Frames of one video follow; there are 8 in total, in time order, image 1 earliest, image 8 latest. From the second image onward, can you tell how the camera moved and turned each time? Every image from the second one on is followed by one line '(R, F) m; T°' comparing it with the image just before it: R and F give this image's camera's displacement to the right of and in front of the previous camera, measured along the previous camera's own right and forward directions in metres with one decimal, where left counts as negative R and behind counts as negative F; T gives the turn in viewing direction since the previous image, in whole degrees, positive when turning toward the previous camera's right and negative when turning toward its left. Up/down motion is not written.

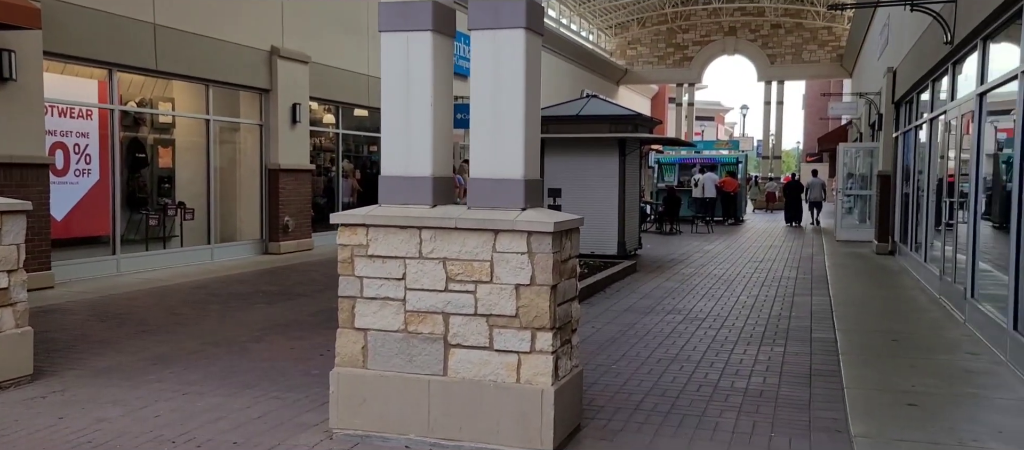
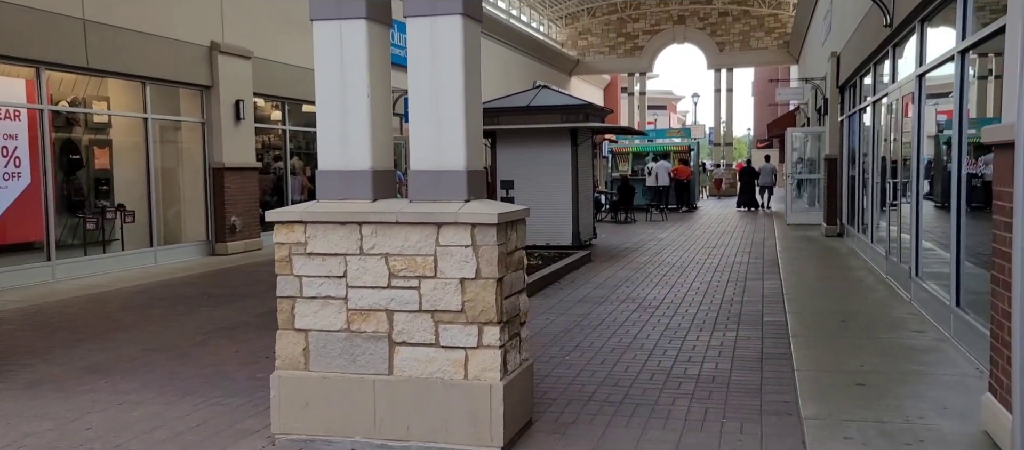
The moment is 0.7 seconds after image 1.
(+0.1, +0.1) m; +3°
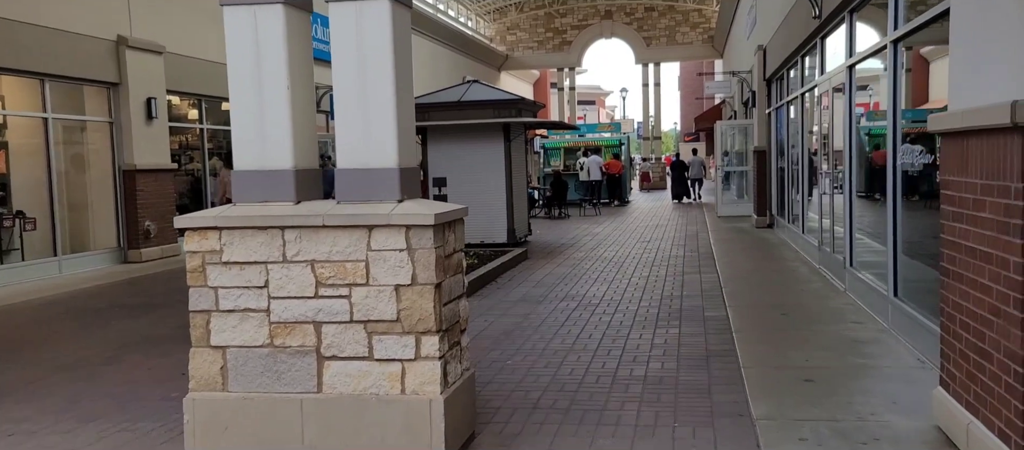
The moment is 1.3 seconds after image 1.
(0.0, +0.3) m; +5°
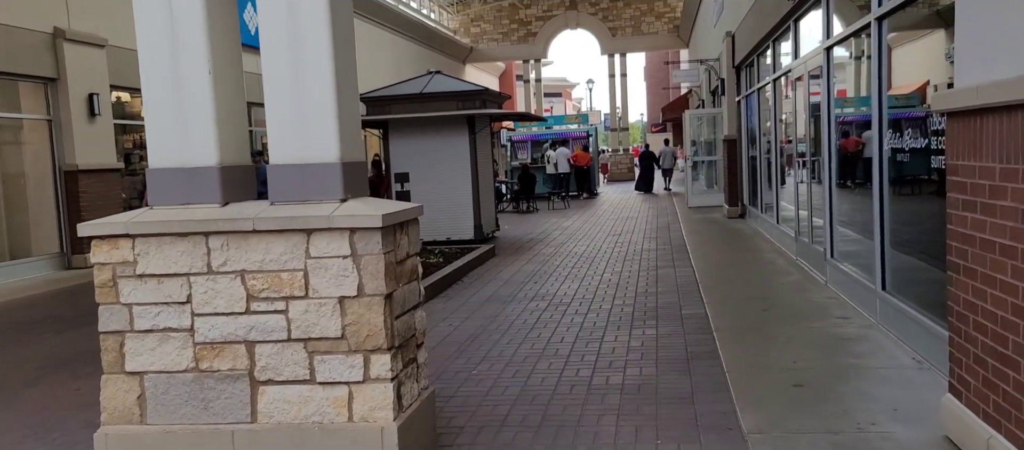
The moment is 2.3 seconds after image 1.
(0.0, +0.5) m; +2°
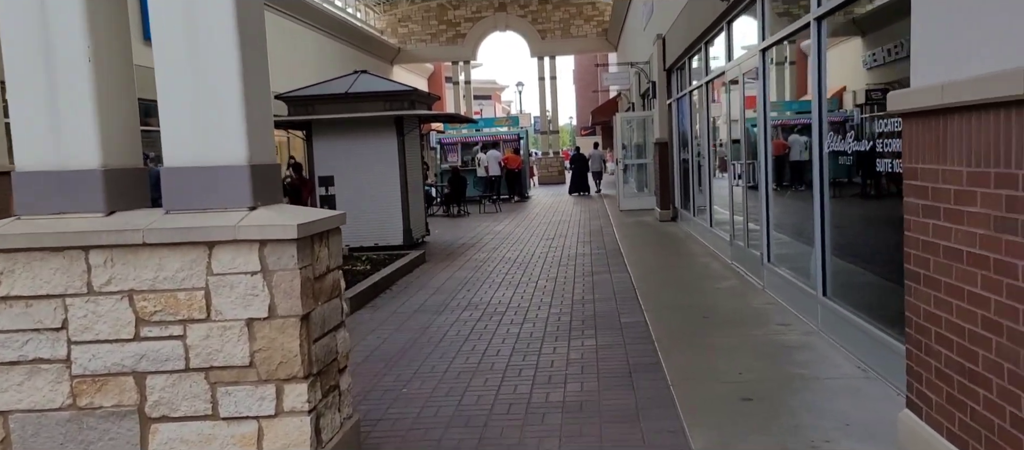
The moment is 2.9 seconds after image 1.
(0.0, +0.4) m; +5°
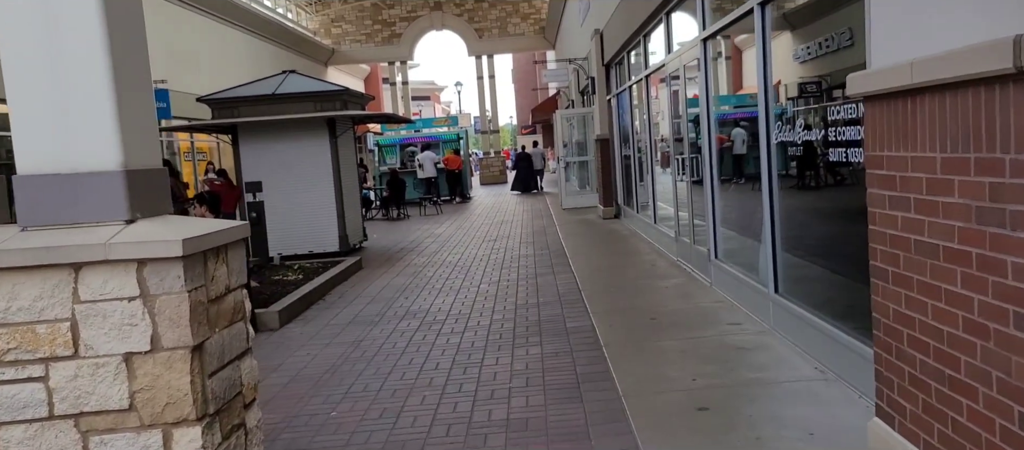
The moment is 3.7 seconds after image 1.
(+0.1, +0.4) m; +4°
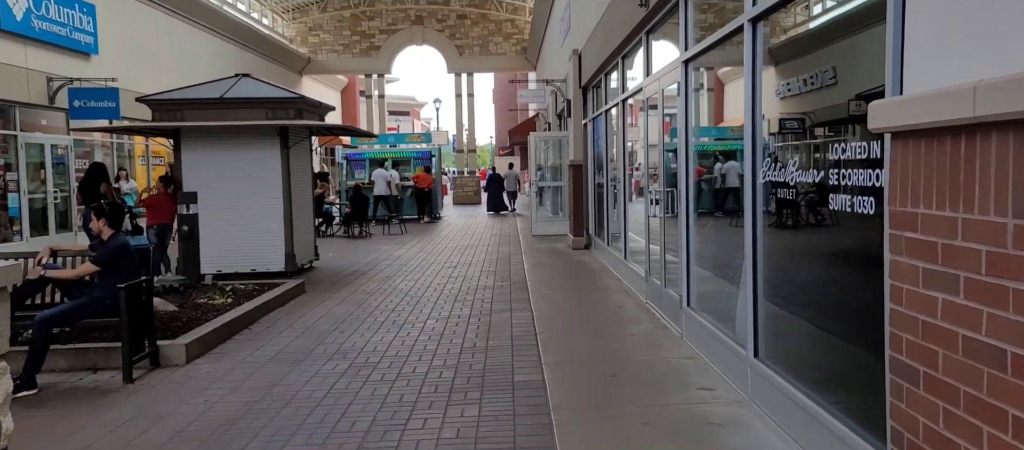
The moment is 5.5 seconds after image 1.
(+0.2, +0.9) m; +2°
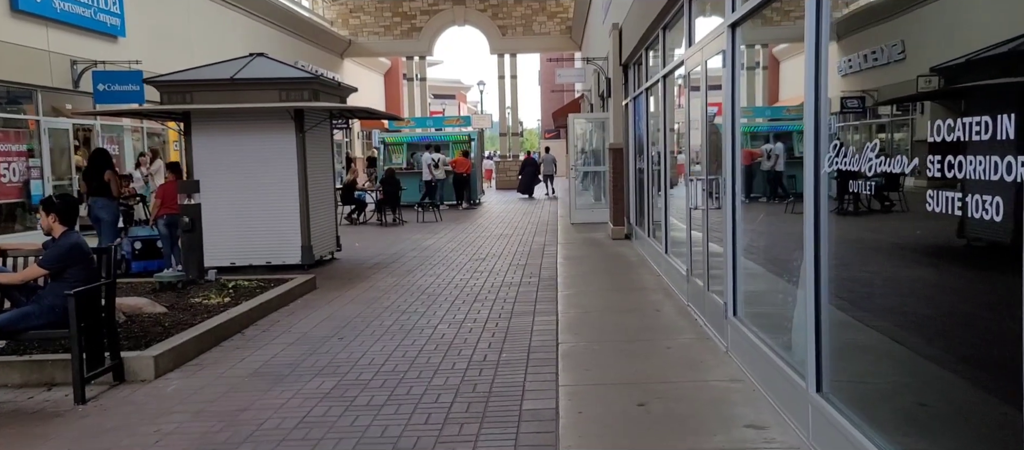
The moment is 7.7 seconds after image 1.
(+0.3, +1.0) m; -3°
